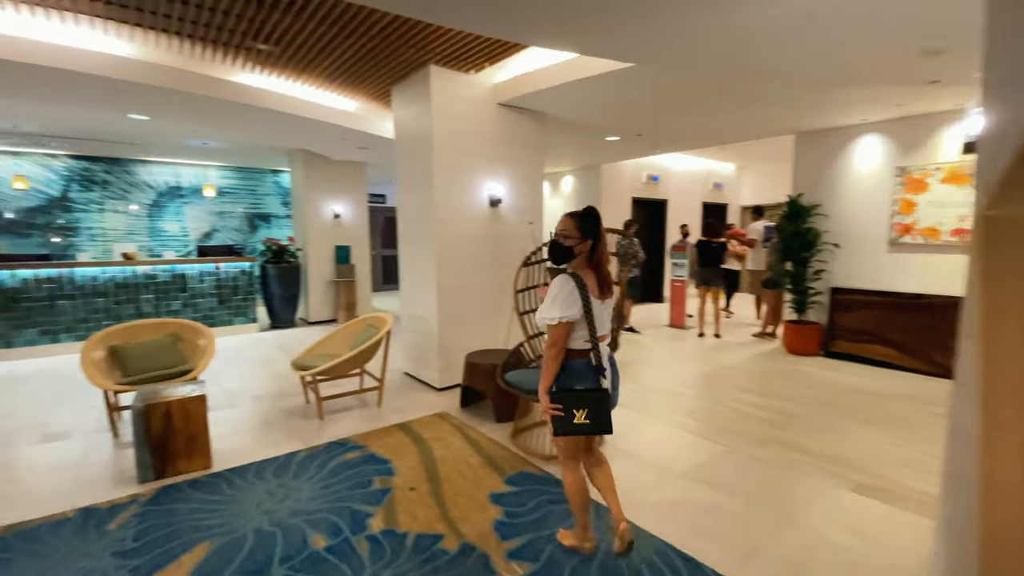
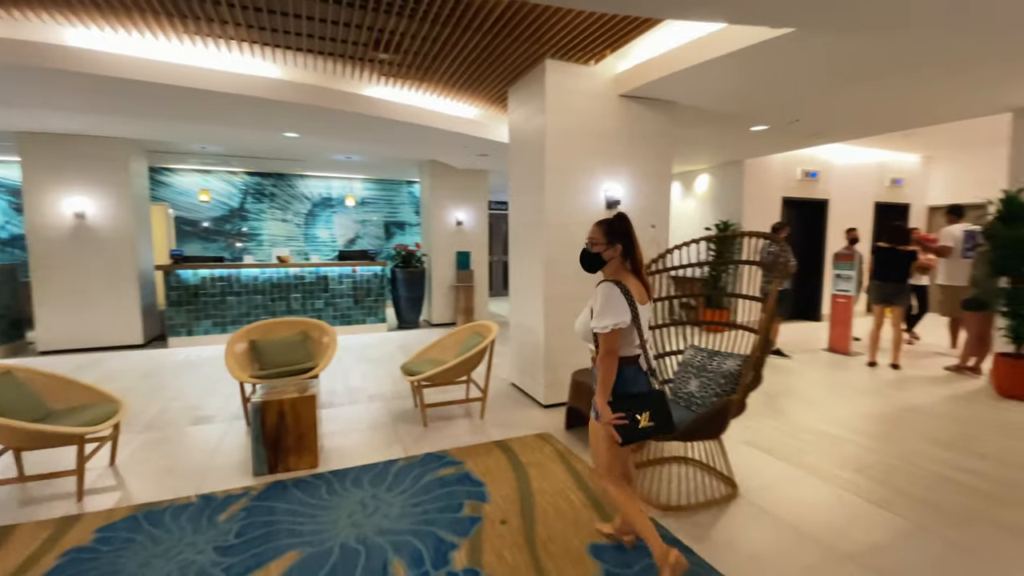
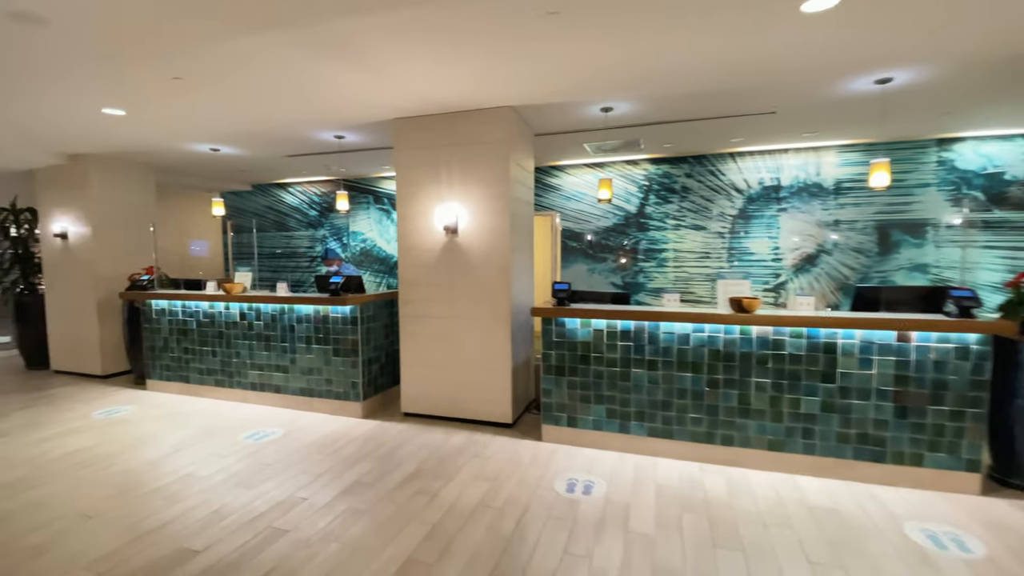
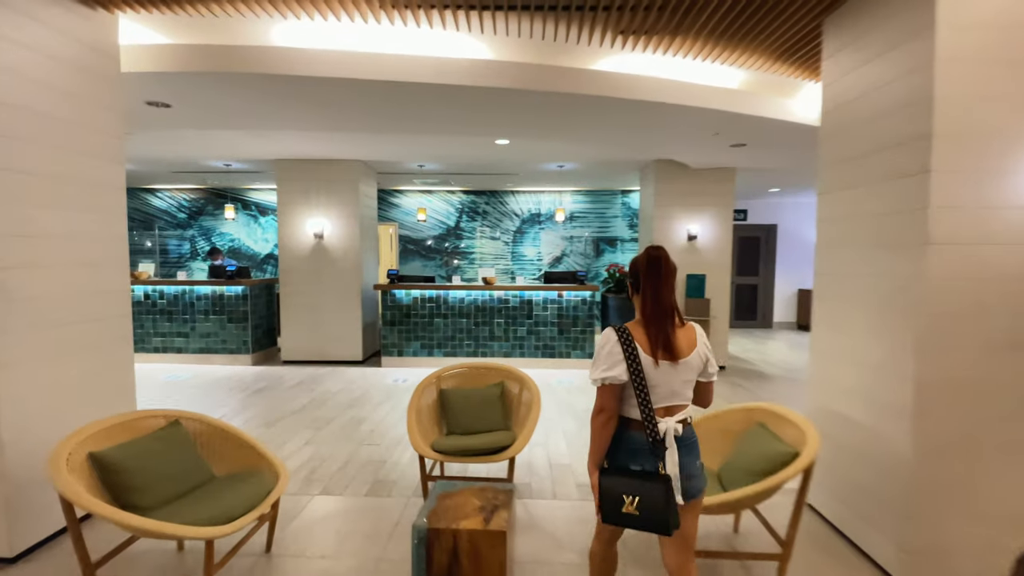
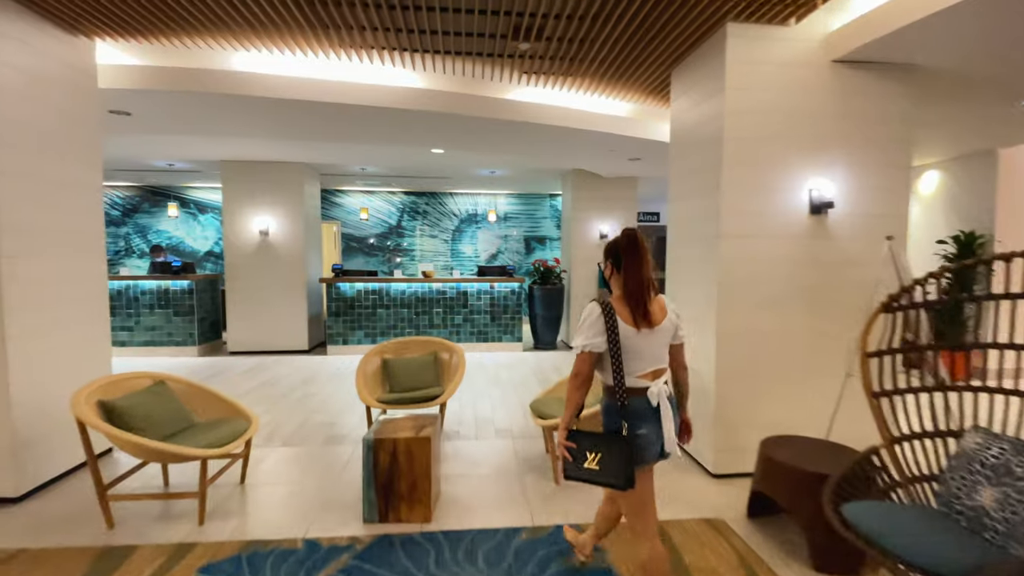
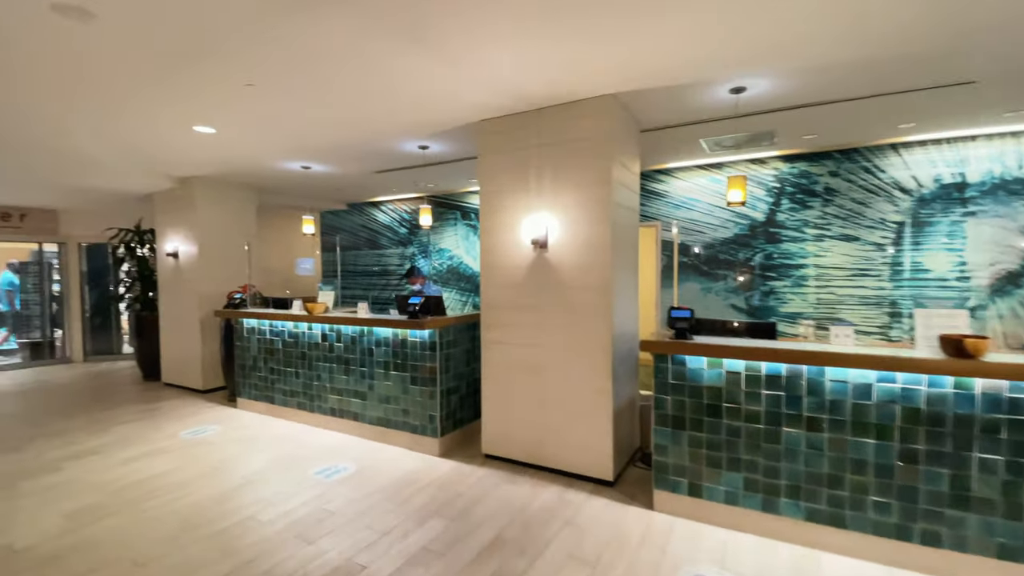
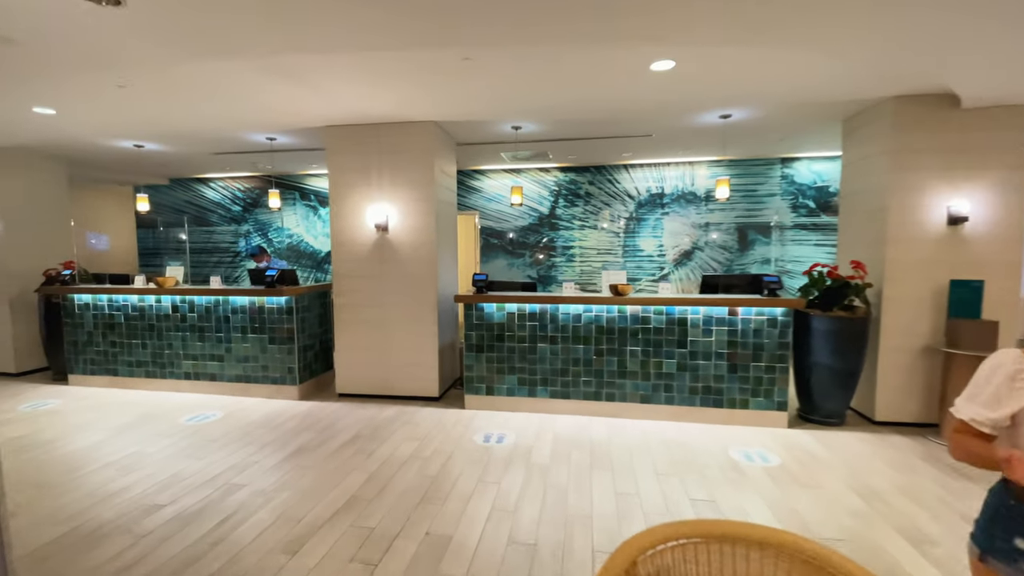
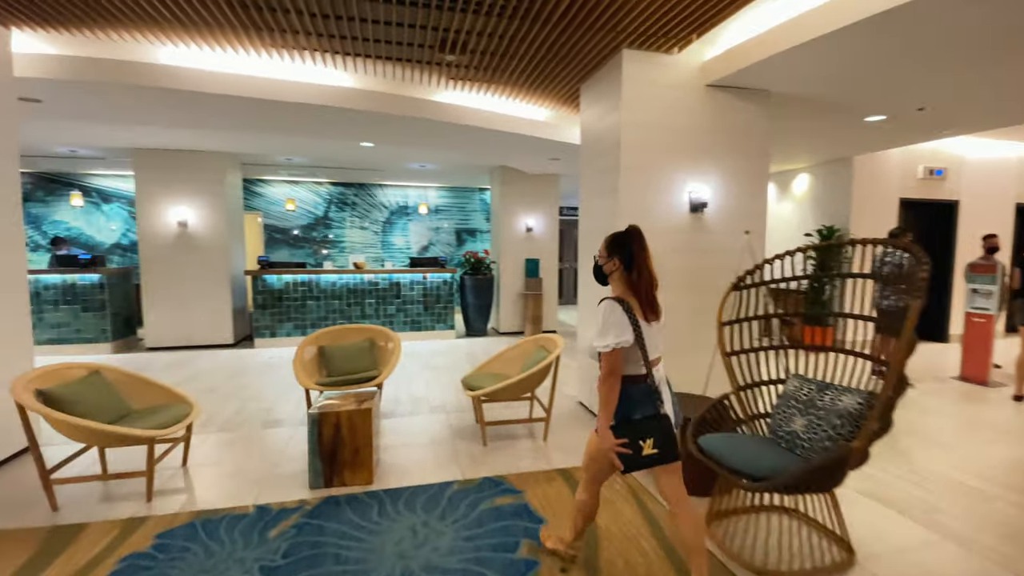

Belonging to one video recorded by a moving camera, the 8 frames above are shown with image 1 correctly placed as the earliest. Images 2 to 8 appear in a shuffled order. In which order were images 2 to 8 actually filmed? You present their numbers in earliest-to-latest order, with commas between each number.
2, 8, 5, 4, 7, 3, 6
